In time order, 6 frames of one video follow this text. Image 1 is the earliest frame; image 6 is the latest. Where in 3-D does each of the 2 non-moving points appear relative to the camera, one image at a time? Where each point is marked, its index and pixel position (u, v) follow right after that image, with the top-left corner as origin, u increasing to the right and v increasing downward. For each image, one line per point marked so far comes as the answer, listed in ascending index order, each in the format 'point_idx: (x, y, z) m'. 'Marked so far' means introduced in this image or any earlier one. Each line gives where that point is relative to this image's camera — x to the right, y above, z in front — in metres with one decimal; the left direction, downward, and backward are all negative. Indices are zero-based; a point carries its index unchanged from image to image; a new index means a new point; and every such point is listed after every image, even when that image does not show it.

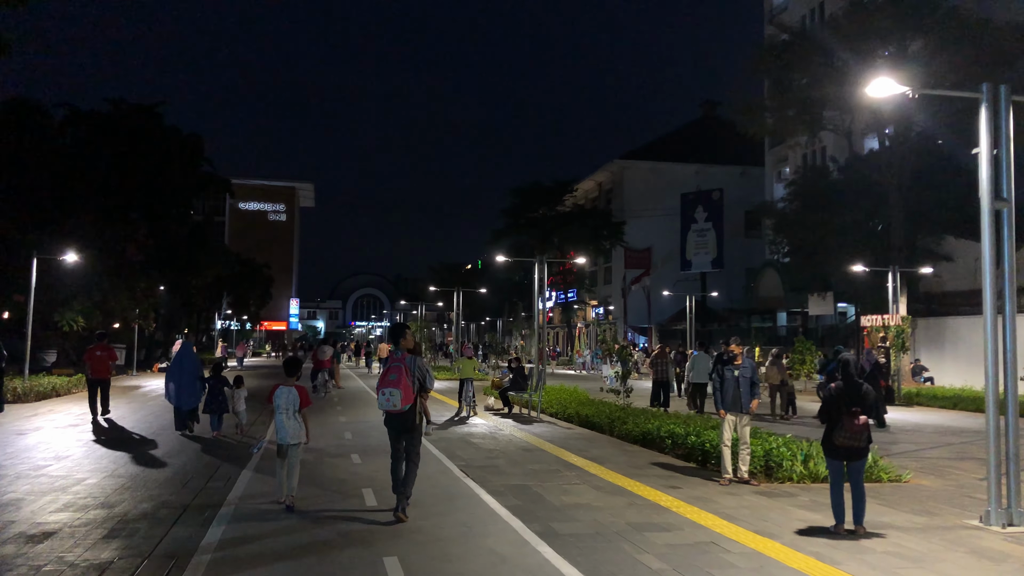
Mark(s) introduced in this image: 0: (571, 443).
0: (+0.9, -2.5, +13.4) m
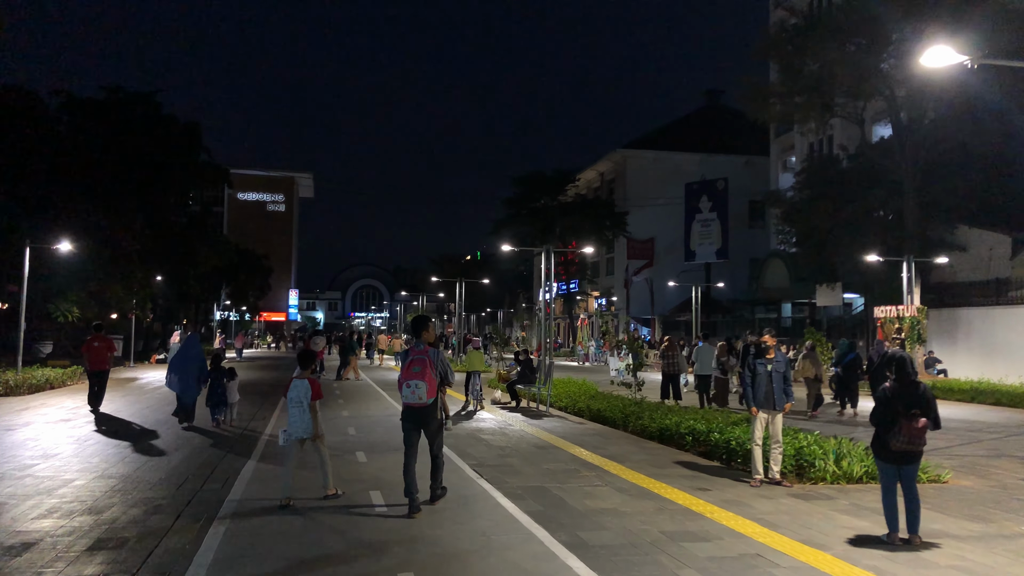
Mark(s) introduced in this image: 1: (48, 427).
0: (+1.1, -2.3, +12.9) m
1: (-7.4, -2.2, +13.6) m
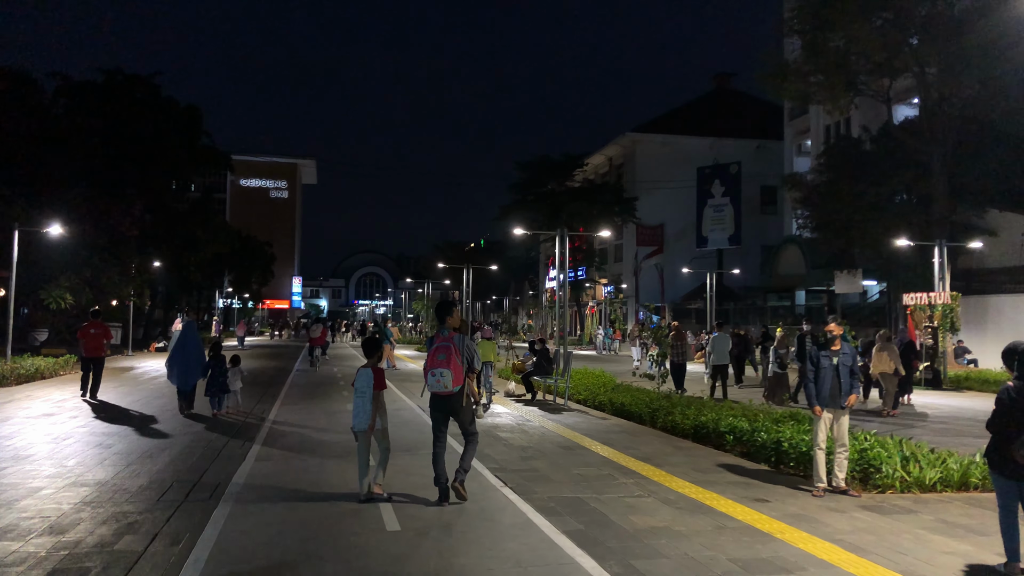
0: (+1.4, -2.1, +11.8) m
1: (-7.2, -2.0, +12.6) m
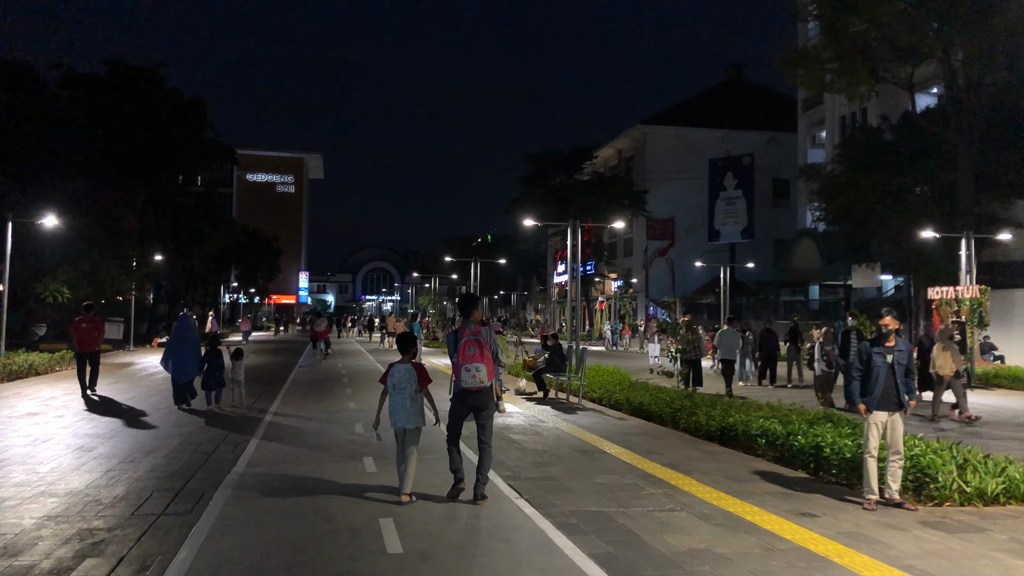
0: (+1.5, -2.0, +11.0) m
1: (-7.0, -1.9, +11.8) m
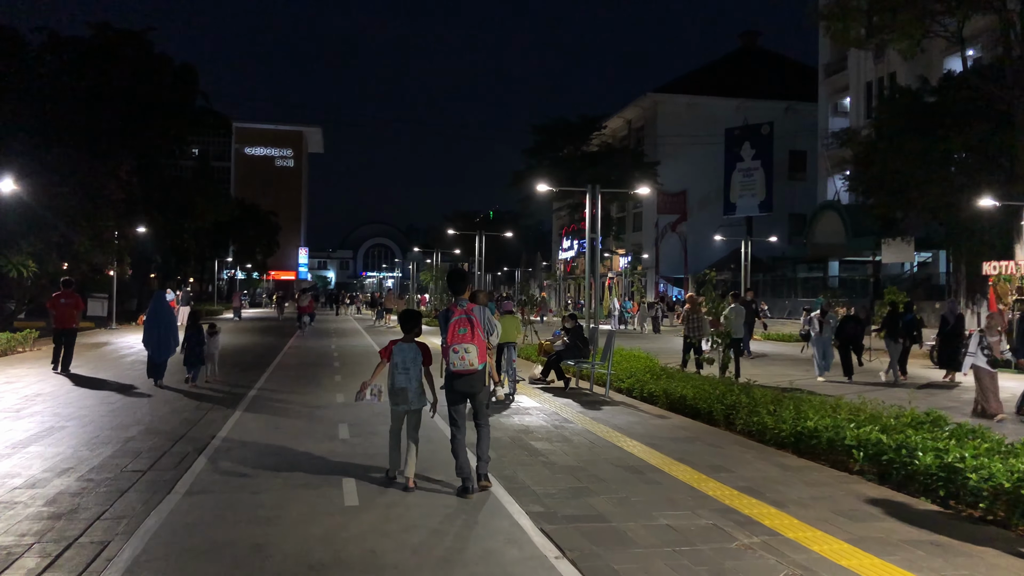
0: (+1.8, -1.6, +8.7) m
1: (-6.8, -1.5, +9.6) m
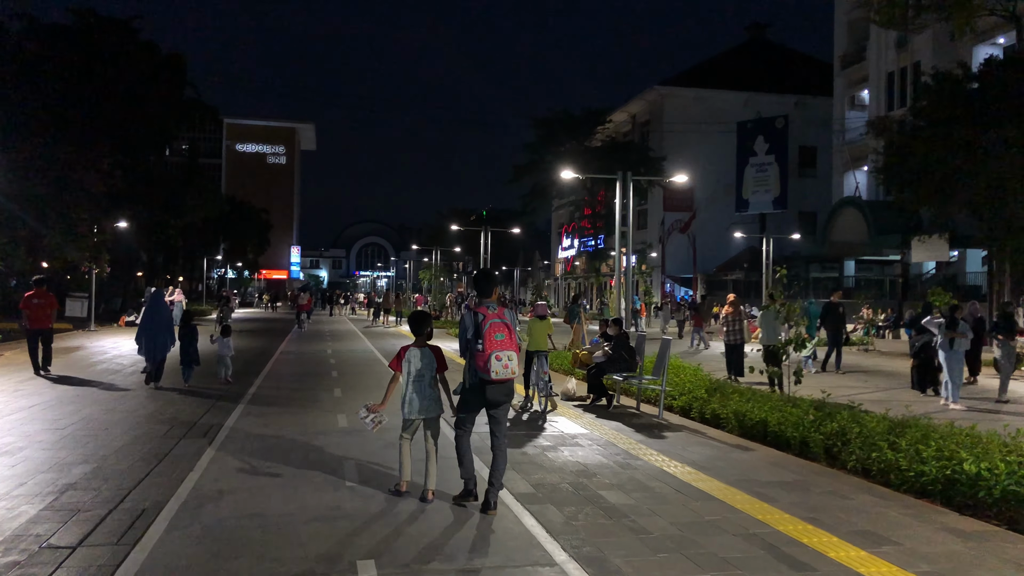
0: (+2.3, -1.7, +6.7) m
1: (-6.3, -1.5, +7.5) m
